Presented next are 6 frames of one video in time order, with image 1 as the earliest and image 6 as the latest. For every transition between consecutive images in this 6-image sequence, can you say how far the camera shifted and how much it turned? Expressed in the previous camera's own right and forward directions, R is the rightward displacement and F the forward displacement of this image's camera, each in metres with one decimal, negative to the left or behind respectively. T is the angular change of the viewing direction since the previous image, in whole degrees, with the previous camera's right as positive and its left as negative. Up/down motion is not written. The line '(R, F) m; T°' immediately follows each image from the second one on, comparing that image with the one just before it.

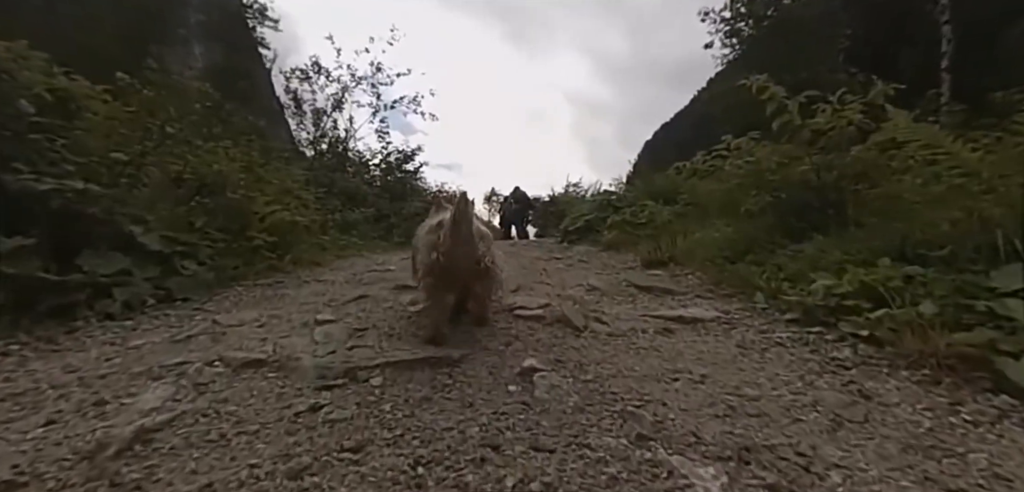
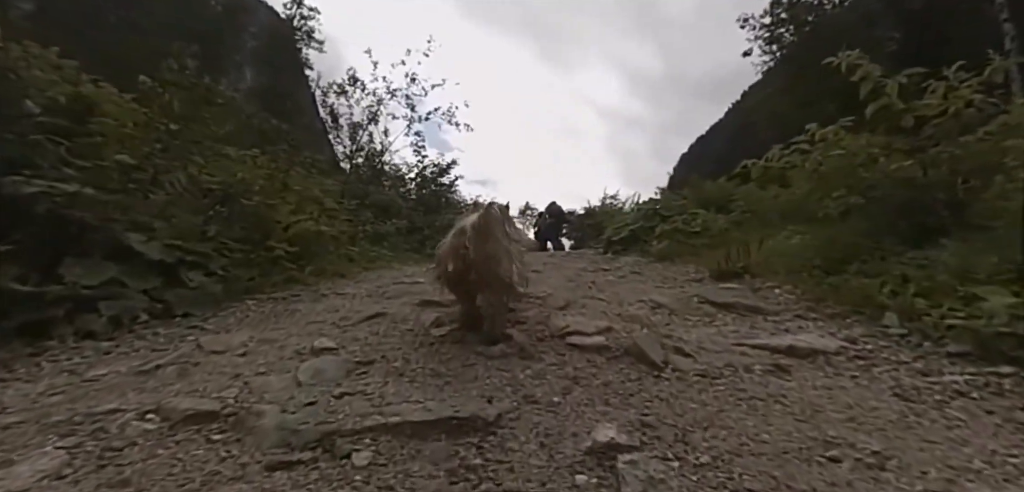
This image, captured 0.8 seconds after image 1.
(-0.1, +0.6) m; -4°
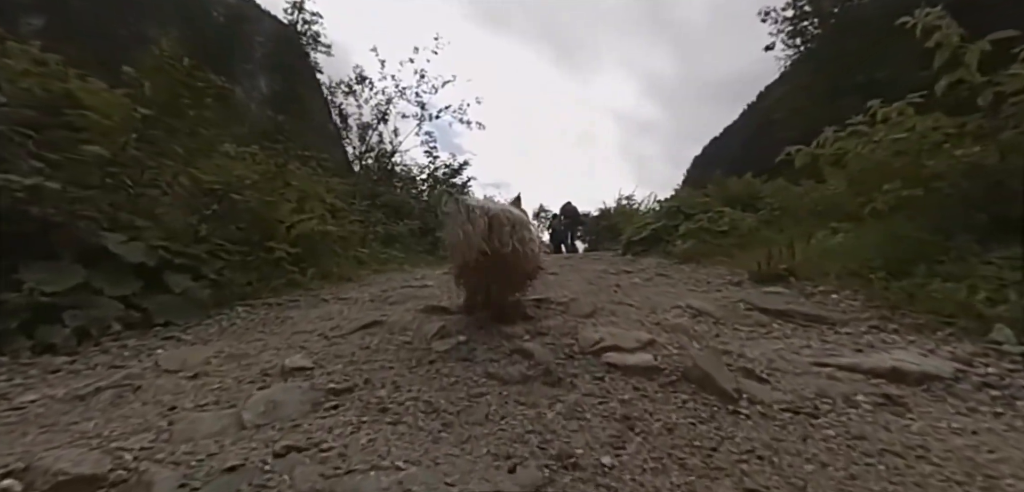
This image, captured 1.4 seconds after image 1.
(0.0, +0.4) m; -1°
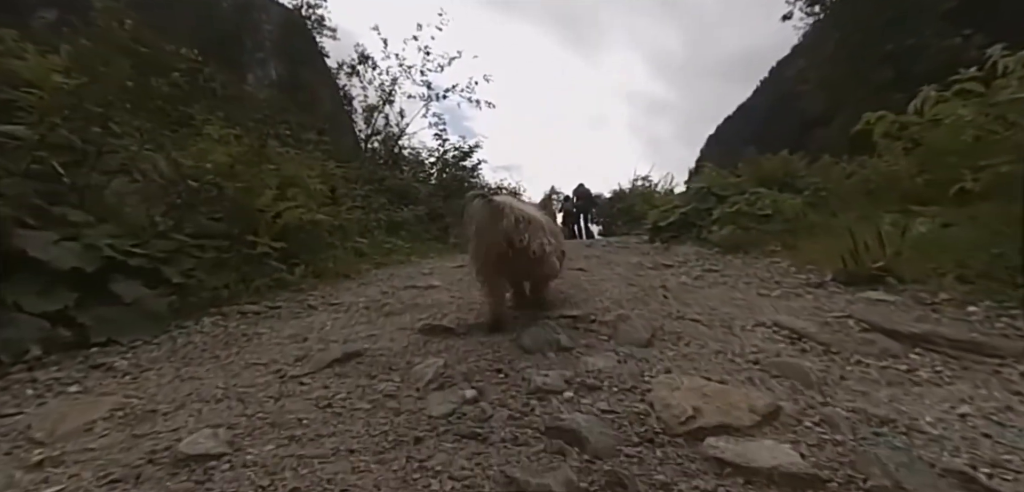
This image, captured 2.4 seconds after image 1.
(0.0, +0.6) m; -2°
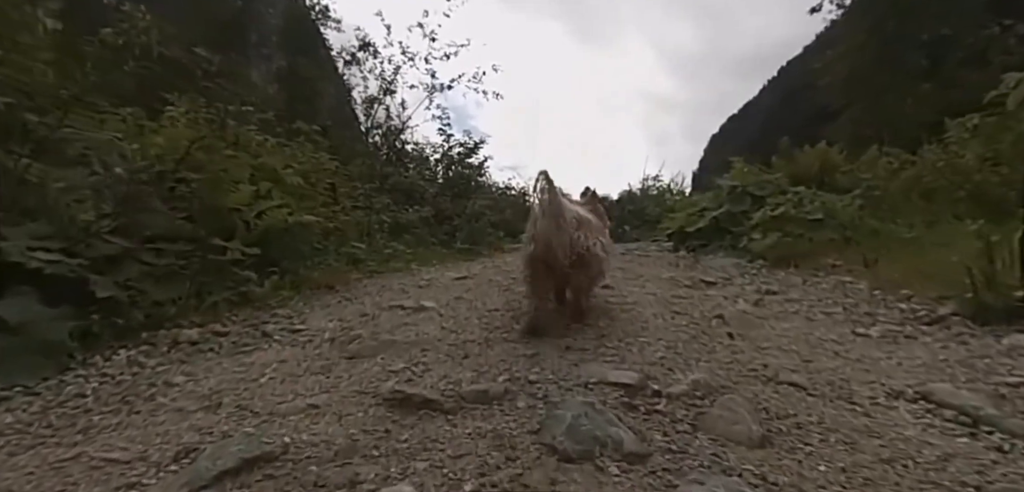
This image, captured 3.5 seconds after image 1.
(0.0, +0.7) m; 0°
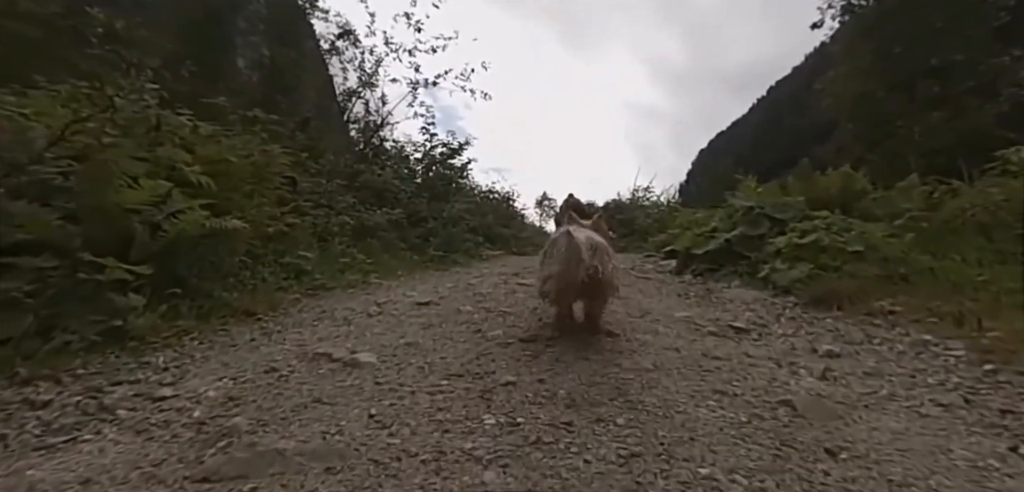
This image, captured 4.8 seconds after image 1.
(0.0, +0.8) m; +3°
